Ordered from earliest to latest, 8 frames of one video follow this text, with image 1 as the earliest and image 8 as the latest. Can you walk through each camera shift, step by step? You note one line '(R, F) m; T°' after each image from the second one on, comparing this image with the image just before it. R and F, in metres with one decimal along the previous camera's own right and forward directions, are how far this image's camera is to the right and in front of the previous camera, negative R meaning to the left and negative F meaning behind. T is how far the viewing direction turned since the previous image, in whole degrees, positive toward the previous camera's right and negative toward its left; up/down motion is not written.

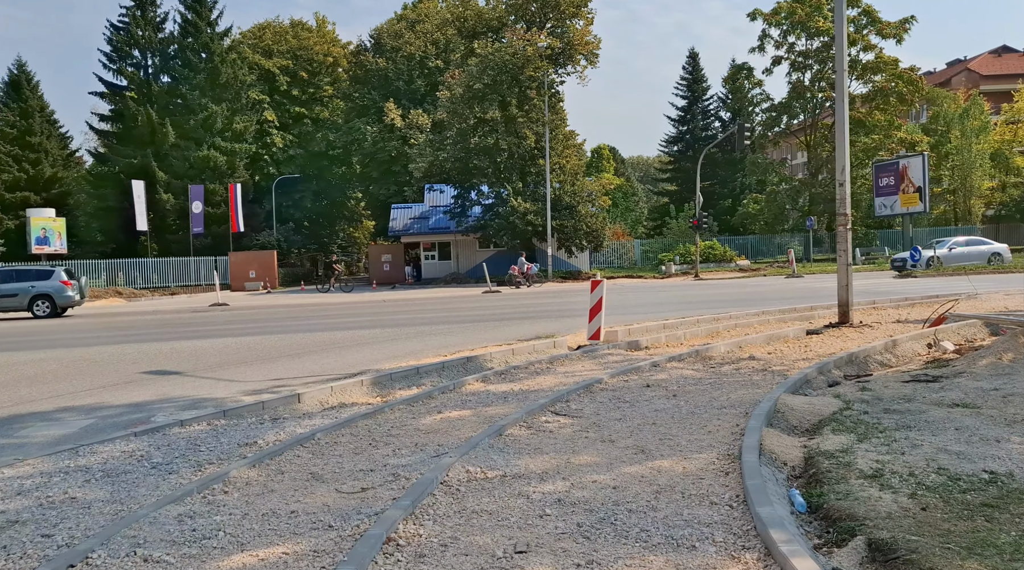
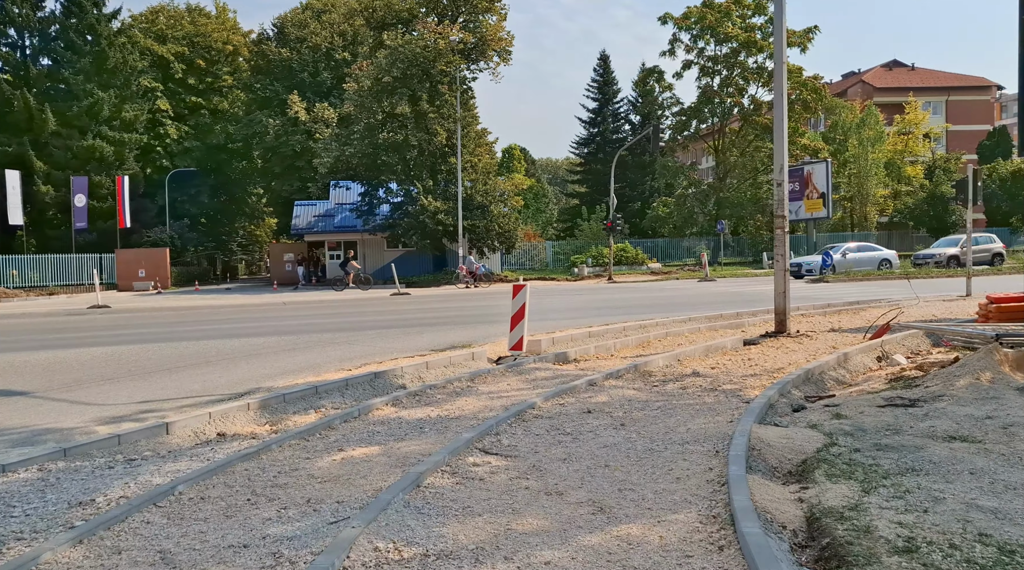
(-0.1, +1.5) m; +5°
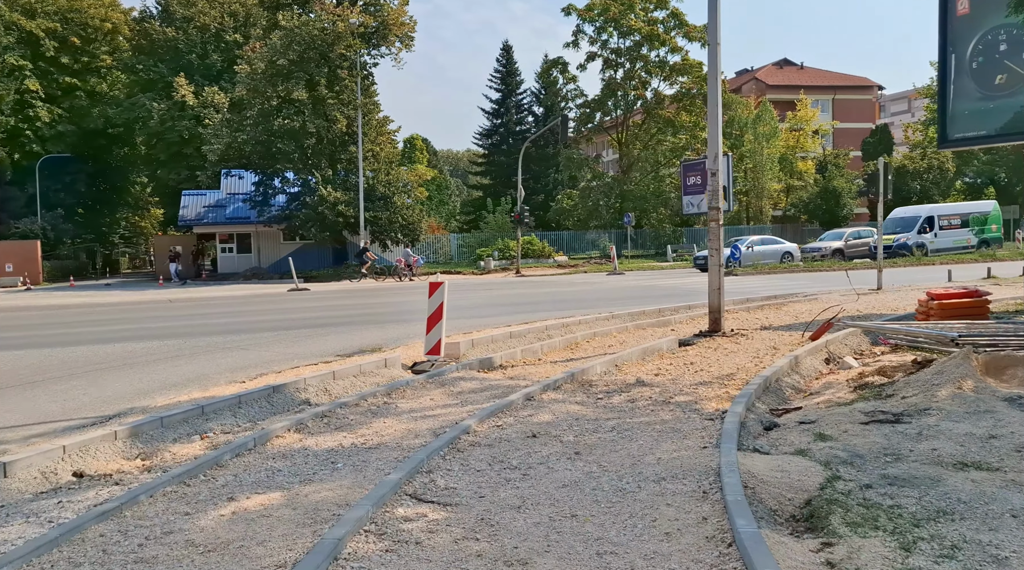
(-0.2, +1.3) m; +6°
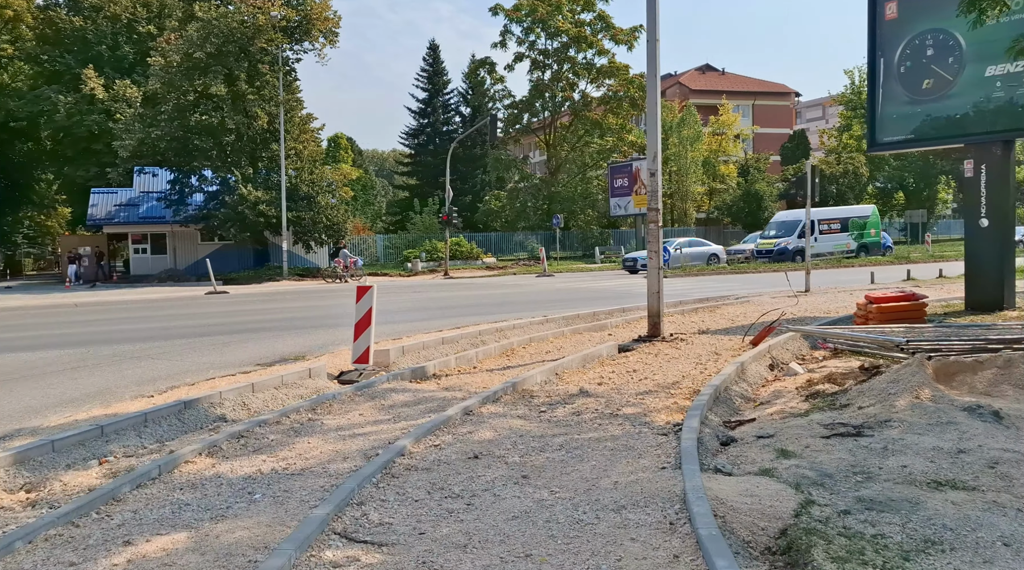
(-0.1, +0.6) m; +4°
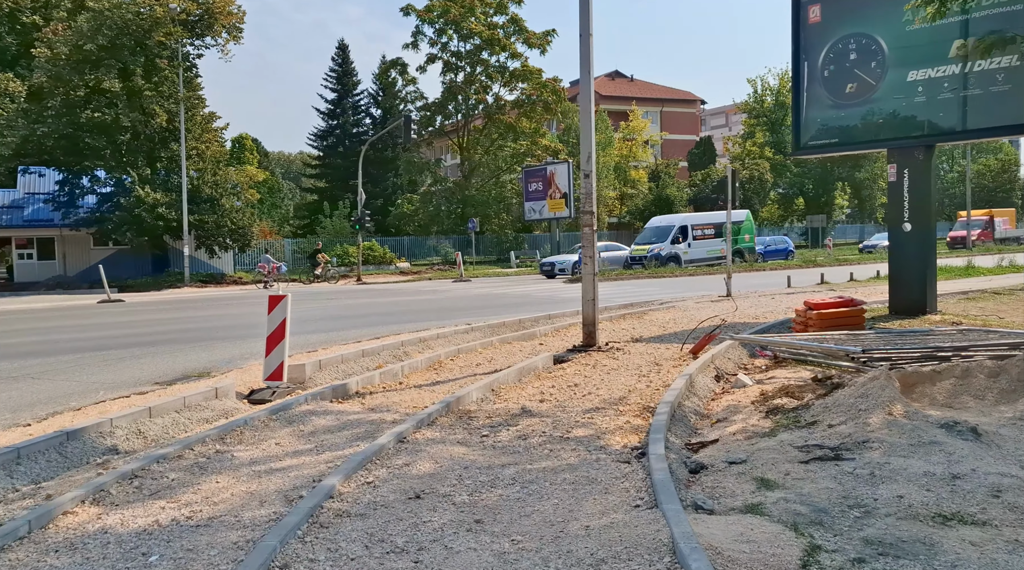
(-0.2, +0.8) m; +5°
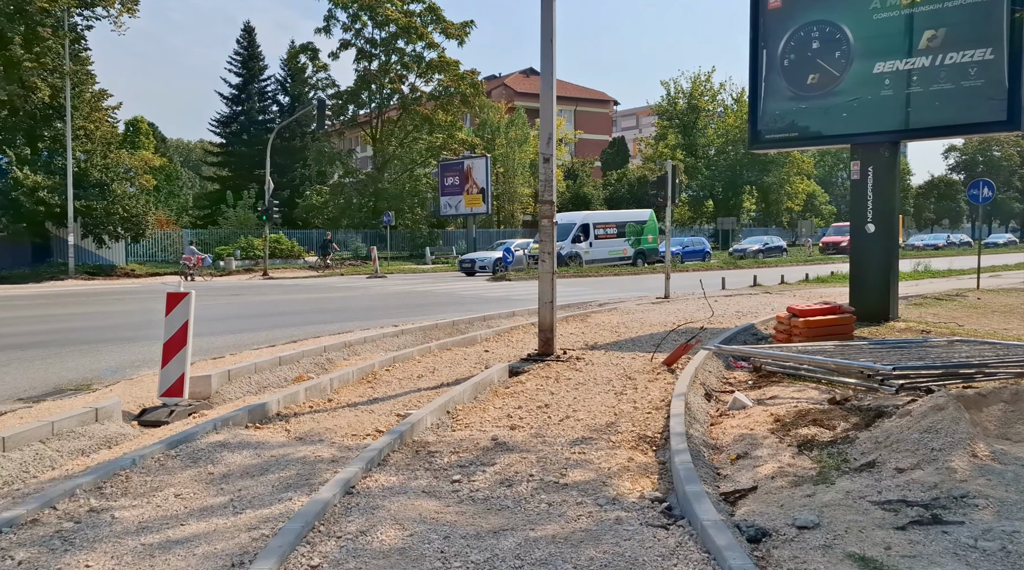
(-0.4, +1.7) m; +5°
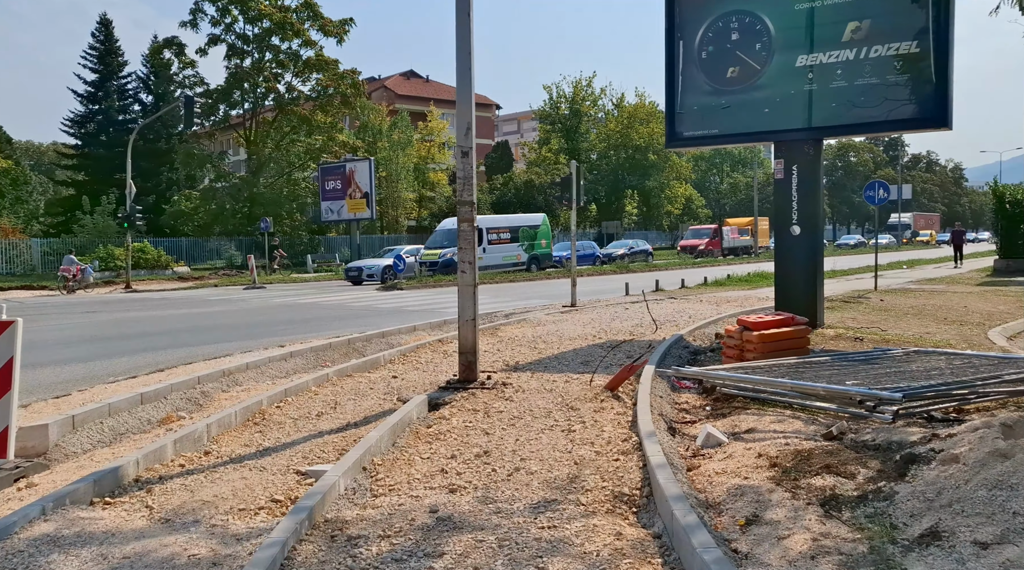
(-0.3, +1.6) m; +7°
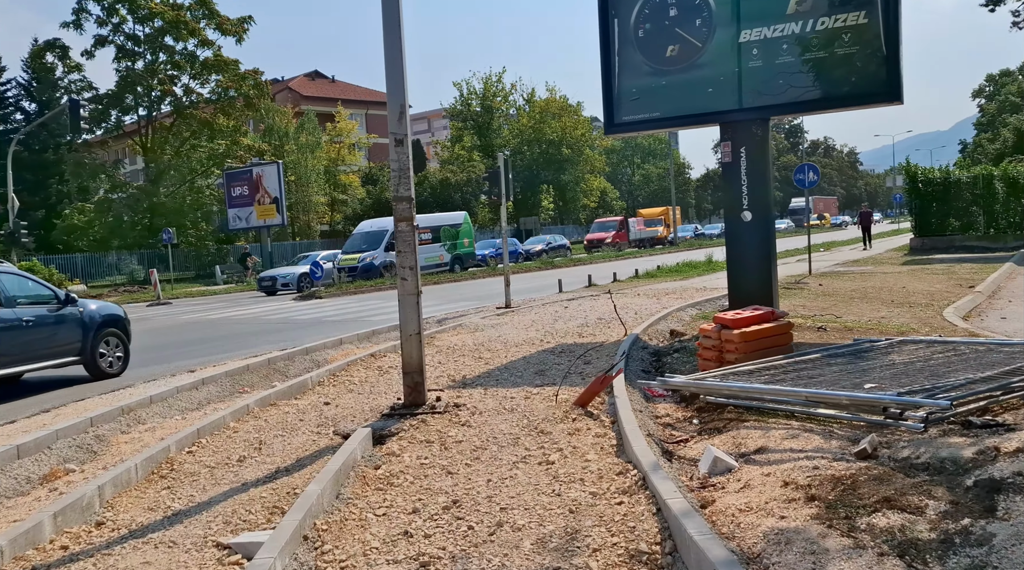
(-0.3, +1.2) m; +5°
